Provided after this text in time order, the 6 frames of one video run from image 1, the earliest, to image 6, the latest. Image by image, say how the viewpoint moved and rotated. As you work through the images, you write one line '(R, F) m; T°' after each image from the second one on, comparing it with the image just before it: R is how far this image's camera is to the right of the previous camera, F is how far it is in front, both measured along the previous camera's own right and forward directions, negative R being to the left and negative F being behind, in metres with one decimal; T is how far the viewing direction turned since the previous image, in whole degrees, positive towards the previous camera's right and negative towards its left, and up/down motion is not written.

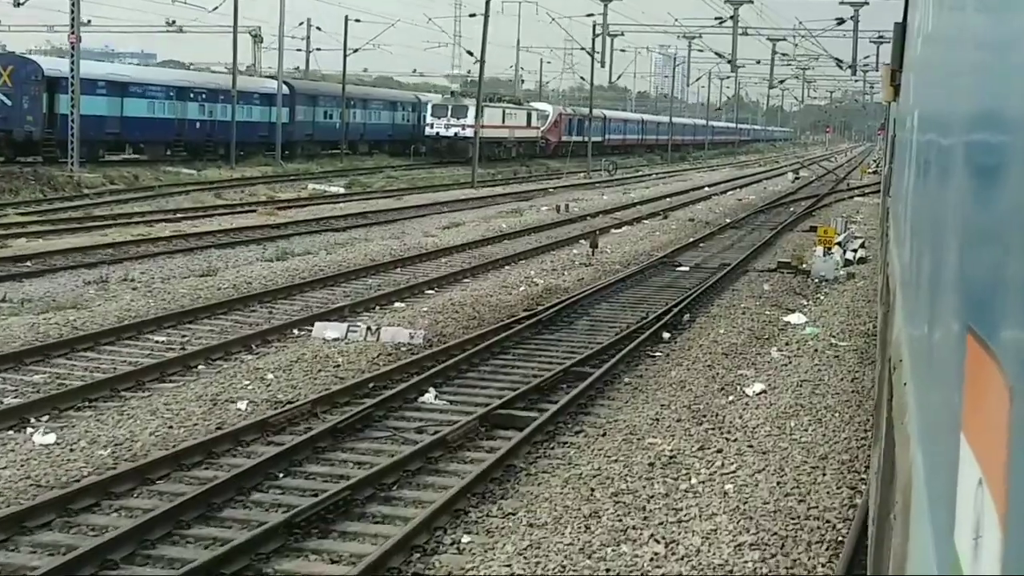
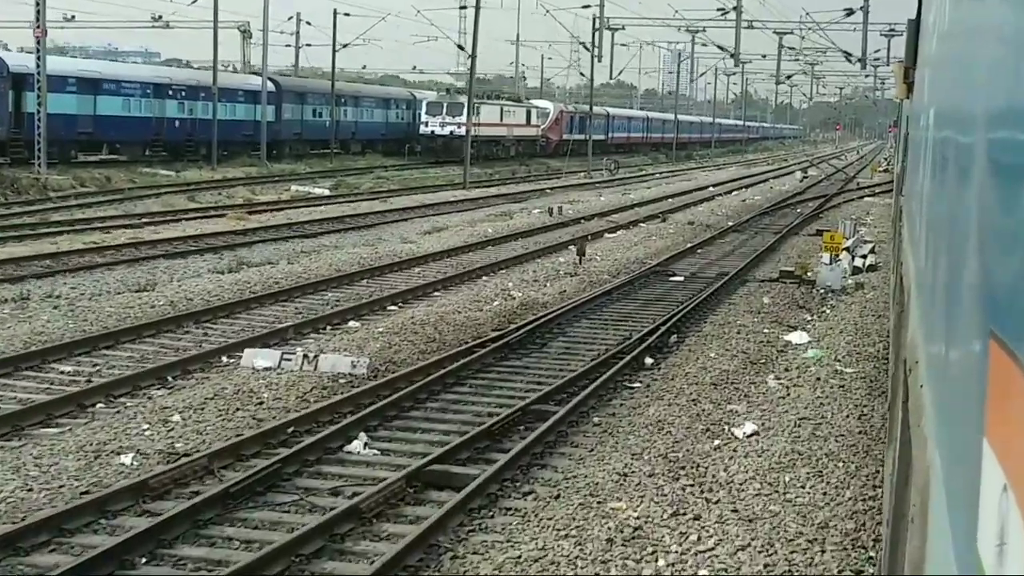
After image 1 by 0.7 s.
(+0.3, +1.6) m; 0°
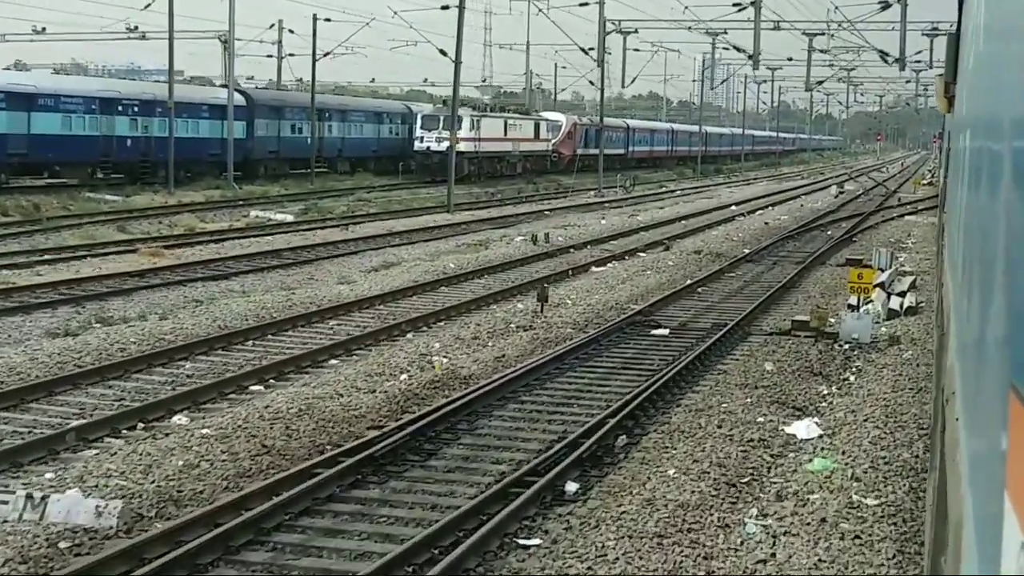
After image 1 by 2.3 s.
(+0.7, +3.8) m; -1°
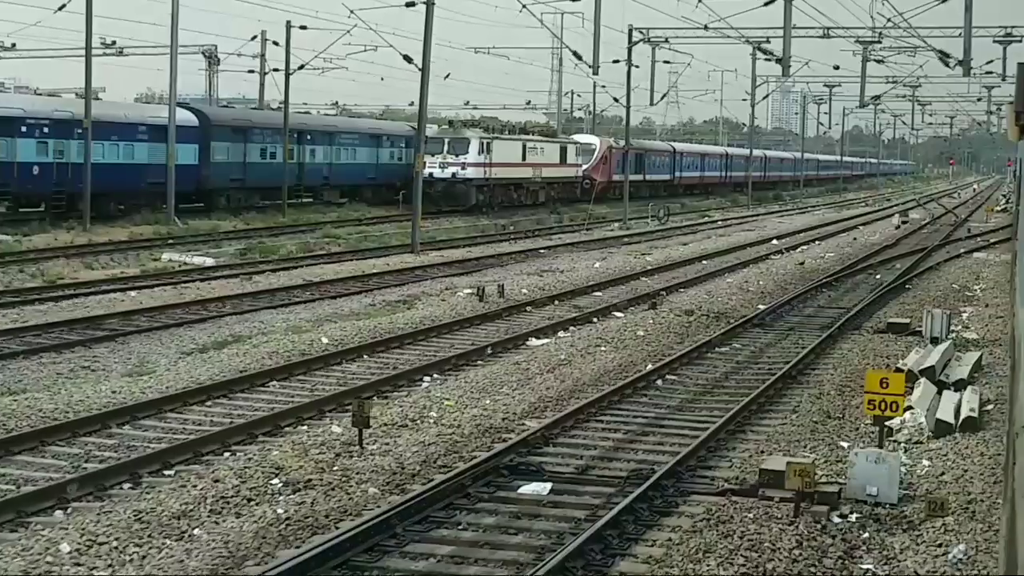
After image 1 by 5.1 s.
(+1.2, +6.0) m; -2°
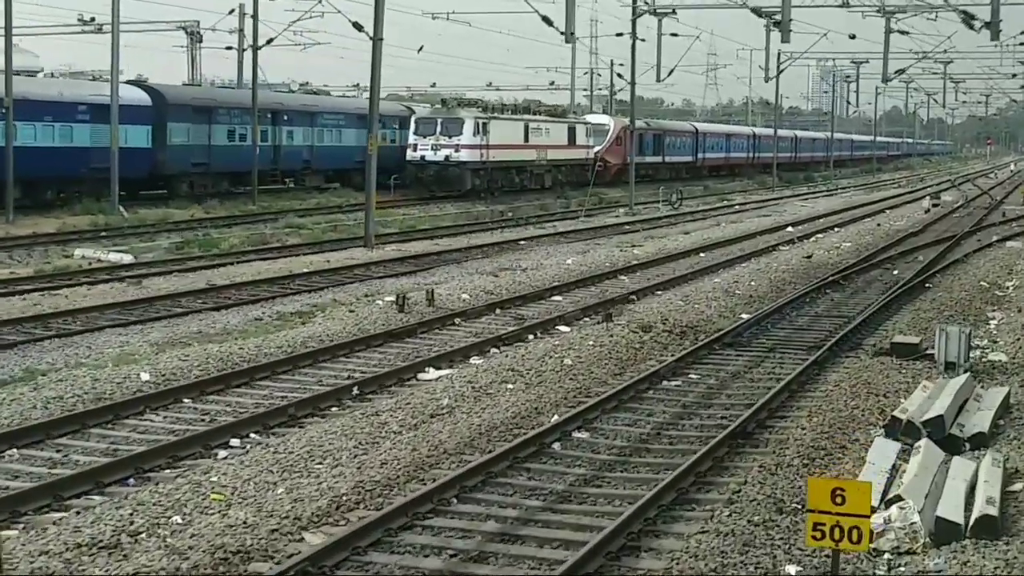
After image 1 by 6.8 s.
(+0.9, +3.6) m; -1°
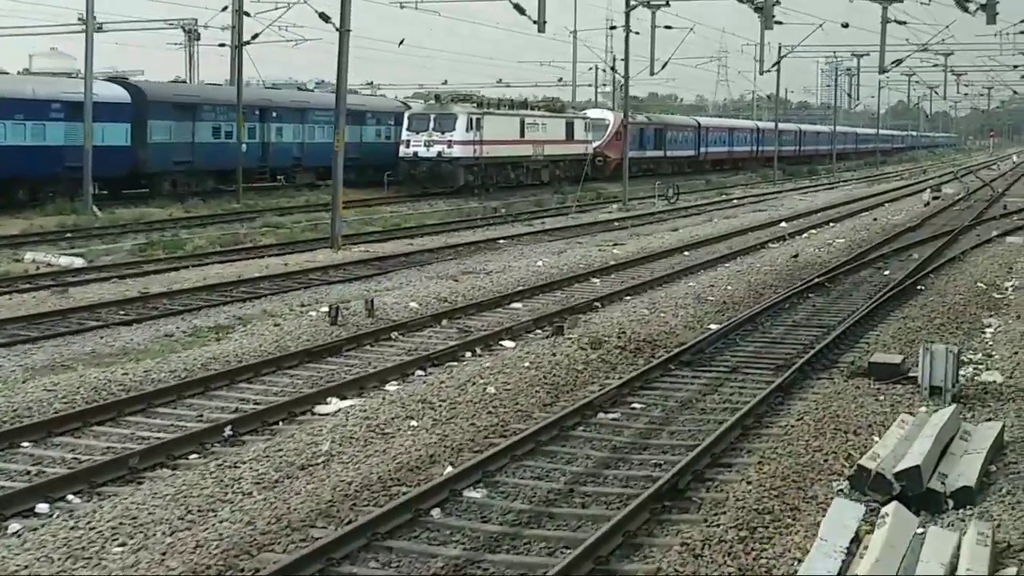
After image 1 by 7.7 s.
(+0.6, +1.8) m; -1°
